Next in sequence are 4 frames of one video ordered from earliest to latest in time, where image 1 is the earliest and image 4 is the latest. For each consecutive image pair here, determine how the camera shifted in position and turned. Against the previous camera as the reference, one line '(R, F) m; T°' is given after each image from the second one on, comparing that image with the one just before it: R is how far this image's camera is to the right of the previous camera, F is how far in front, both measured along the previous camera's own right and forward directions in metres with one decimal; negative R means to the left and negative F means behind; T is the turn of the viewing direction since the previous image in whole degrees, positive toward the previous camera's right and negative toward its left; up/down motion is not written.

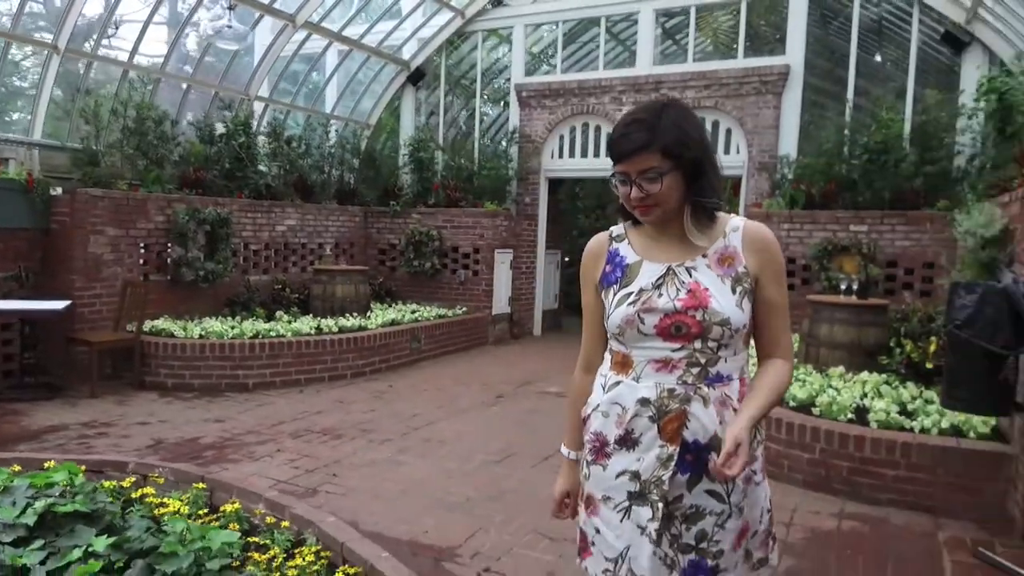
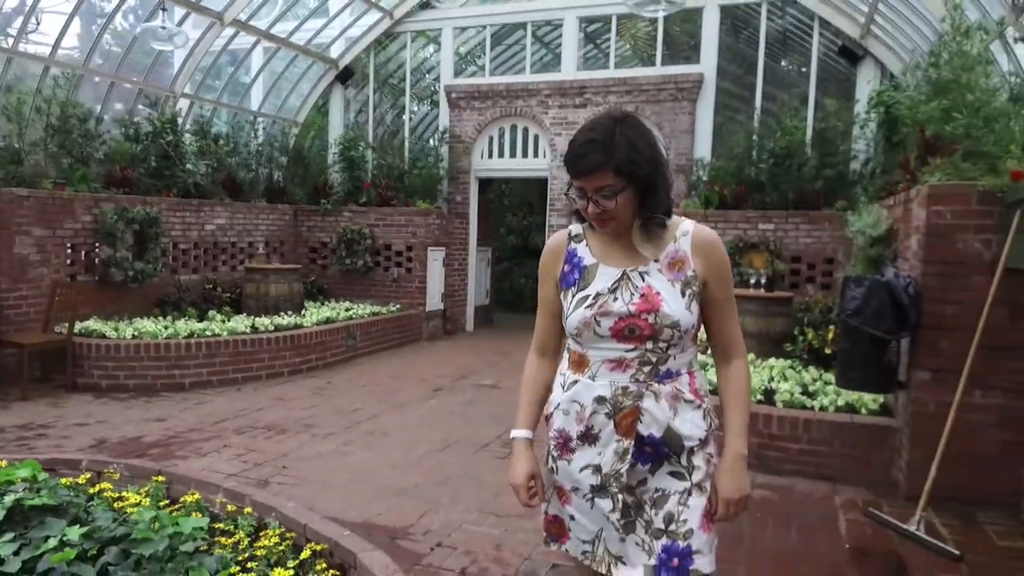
(-0.1, -0.3) m; +6°
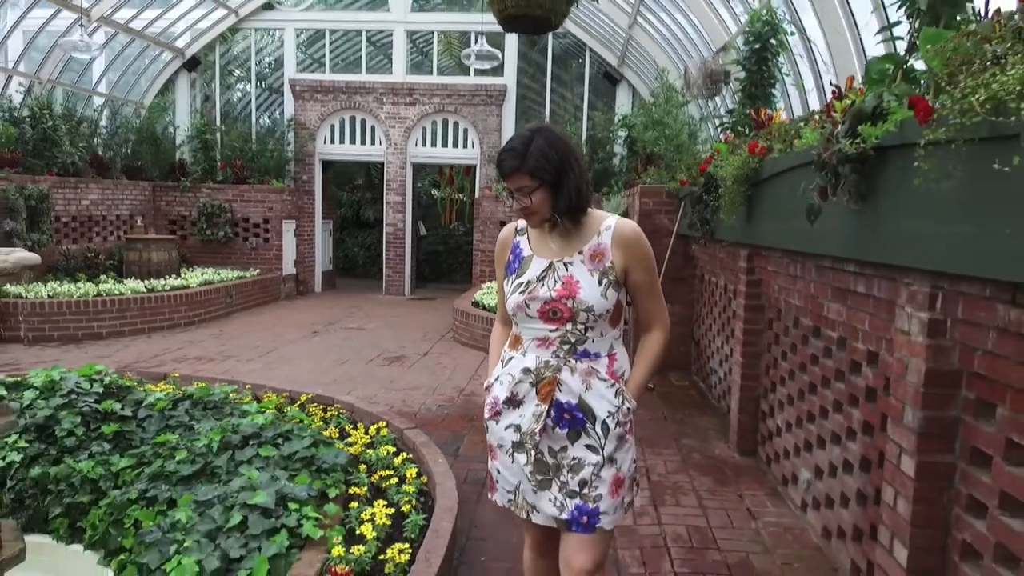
(-0.7, -2.0) m; +15°
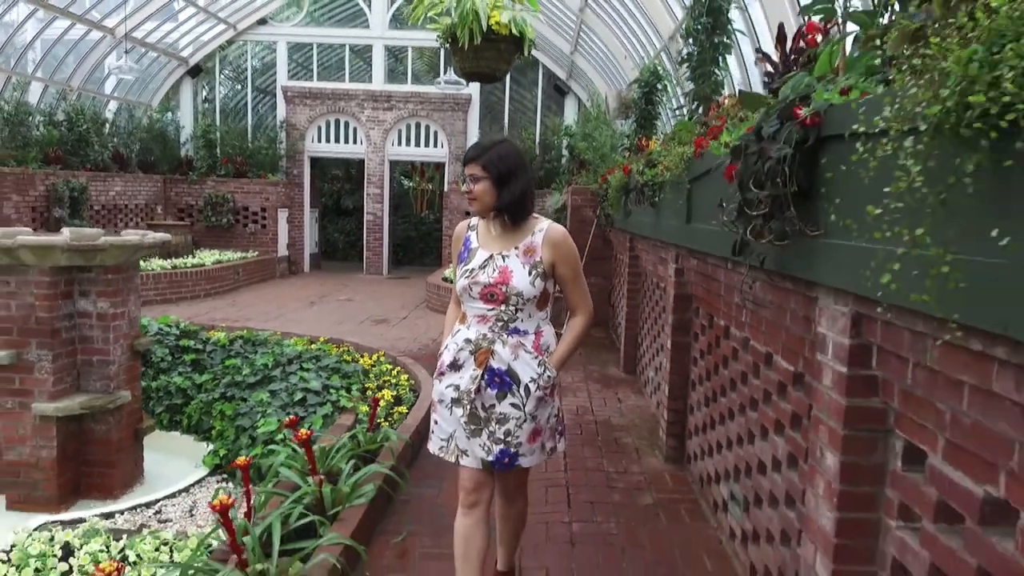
(+0.1, -1.8) m; +2°
